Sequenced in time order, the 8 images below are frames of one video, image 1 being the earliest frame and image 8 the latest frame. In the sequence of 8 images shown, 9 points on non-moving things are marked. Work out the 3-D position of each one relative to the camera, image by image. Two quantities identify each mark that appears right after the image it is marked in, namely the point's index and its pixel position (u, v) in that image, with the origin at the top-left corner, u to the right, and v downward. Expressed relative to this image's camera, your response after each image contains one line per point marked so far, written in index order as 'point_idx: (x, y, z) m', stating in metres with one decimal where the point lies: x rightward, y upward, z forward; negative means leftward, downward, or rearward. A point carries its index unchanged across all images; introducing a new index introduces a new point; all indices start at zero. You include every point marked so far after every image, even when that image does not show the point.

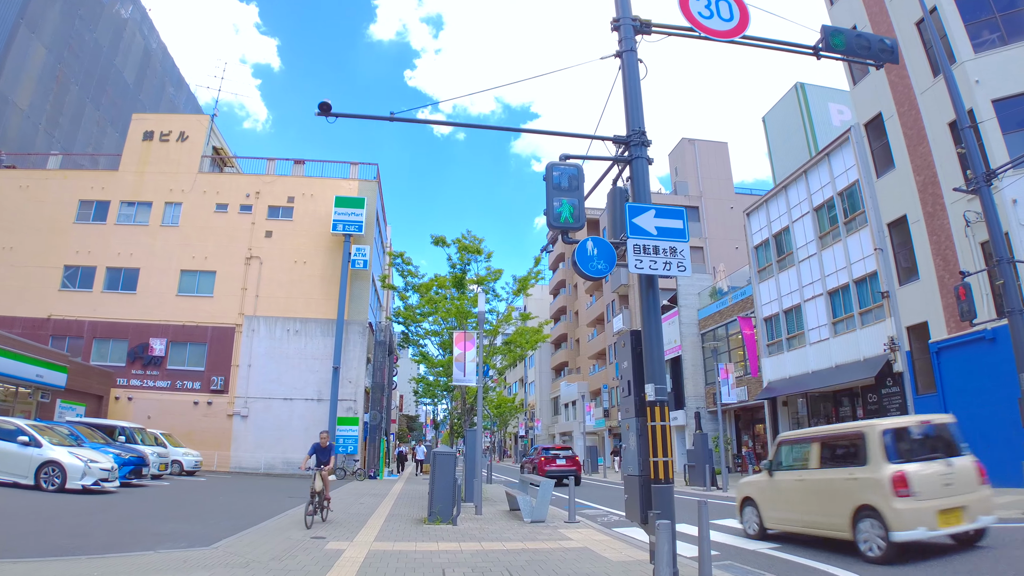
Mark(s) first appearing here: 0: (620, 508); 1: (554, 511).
0: (+2.6, -5.4, +14.6) m
1: (+1.0, -5.0, +13.2) m
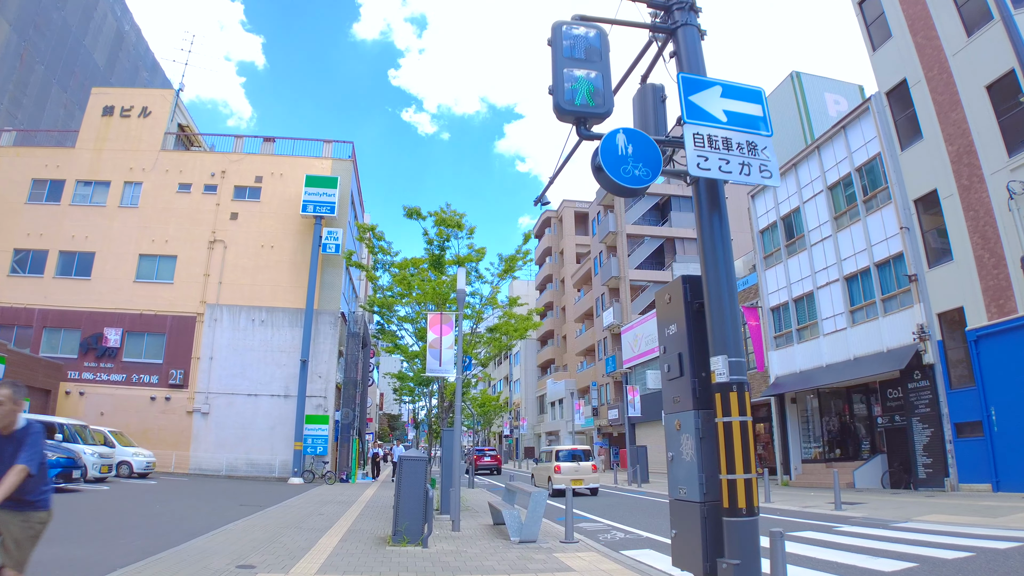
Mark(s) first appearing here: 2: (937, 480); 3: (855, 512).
0: (+2.3, -4.9, +12.5) m
1: (+0.7, -4.5, +11.1) m
2: (+11.2, -5.0, +15.7) m
3: (+7.0, -4.4, +12.0) m
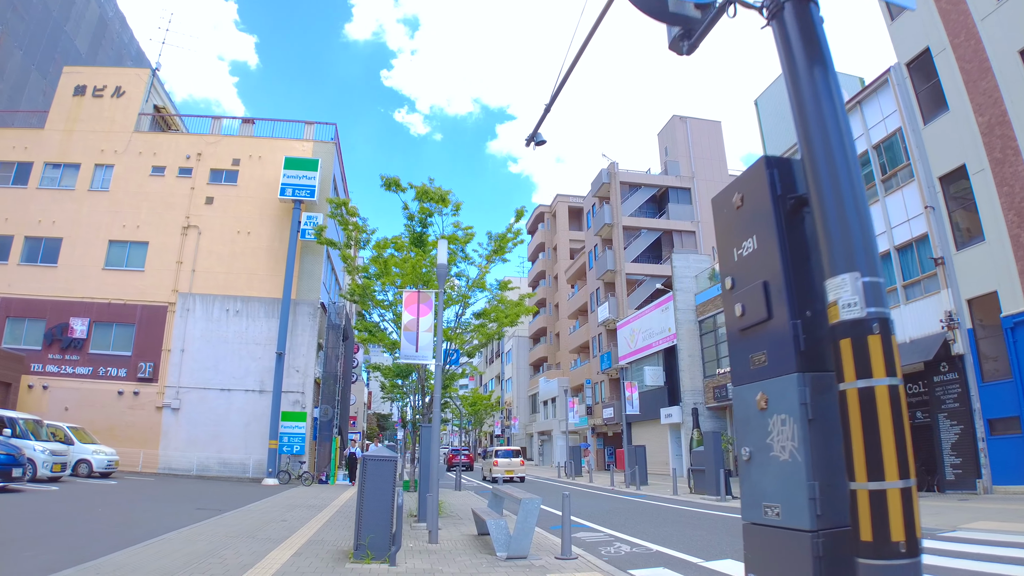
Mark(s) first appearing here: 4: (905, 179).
0: (+2.1, -4.4, +11.0) m
1: (+0.5, -4.0, +9.5) m
2: (+10.9, -4.6, +14.3) m
3: (+6.8, -4.0, +10.6) m
4: (+10.3, +2.7, +16.9) m
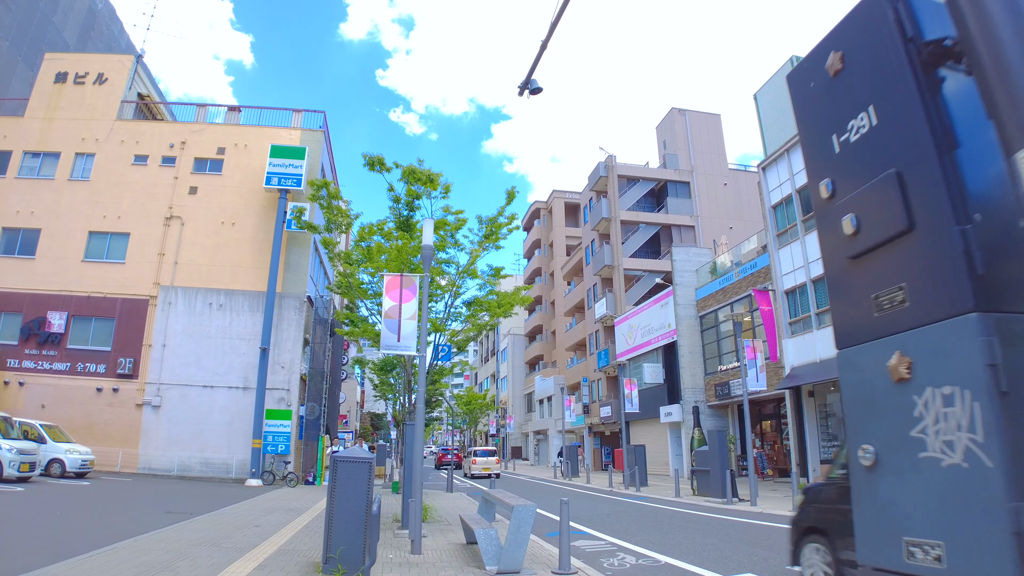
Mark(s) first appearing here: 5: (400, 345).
0: (+1.9, -4.2, +10.0) m
1: (+0.4, -3.7, +8.6) m
2: (+10.7, -4.4, +13.5) m
3: (+6.6, -3.8, +9.7) m
4: (+10.2, +3.0, +16.0) m
5: (-1.7, -0.9, +9.1) m
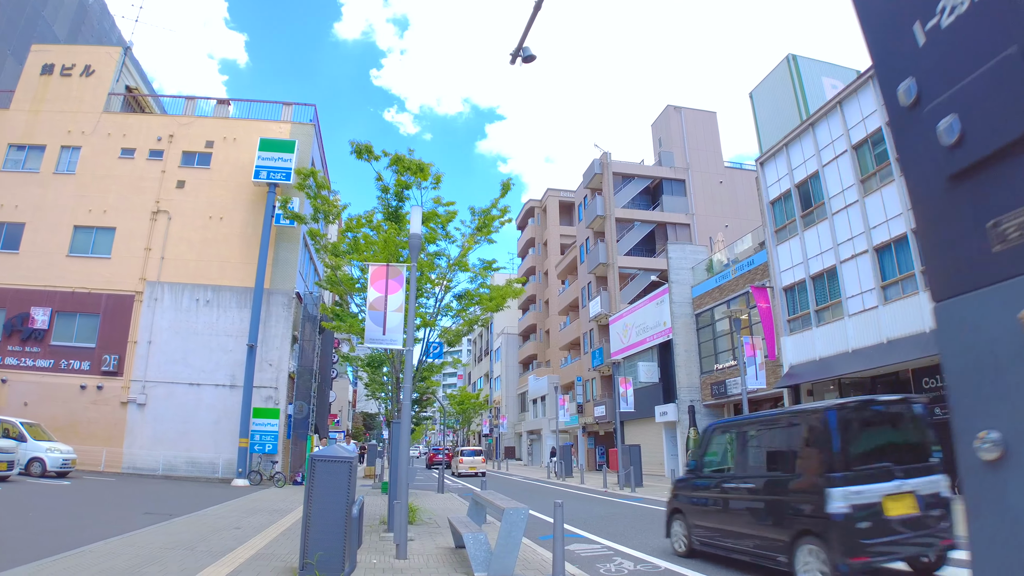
0: (+1.8, -4.1, +9.6) m
1: (+0.2, -3.6, +8.1) m
2: (+10.6, -4.3, +13.1) m
3: (+6.5, -3.7, +9.3) m
4: (+10.0, +3.0, +15.7) m
5: (-1.8, -0.7, +8.7) m
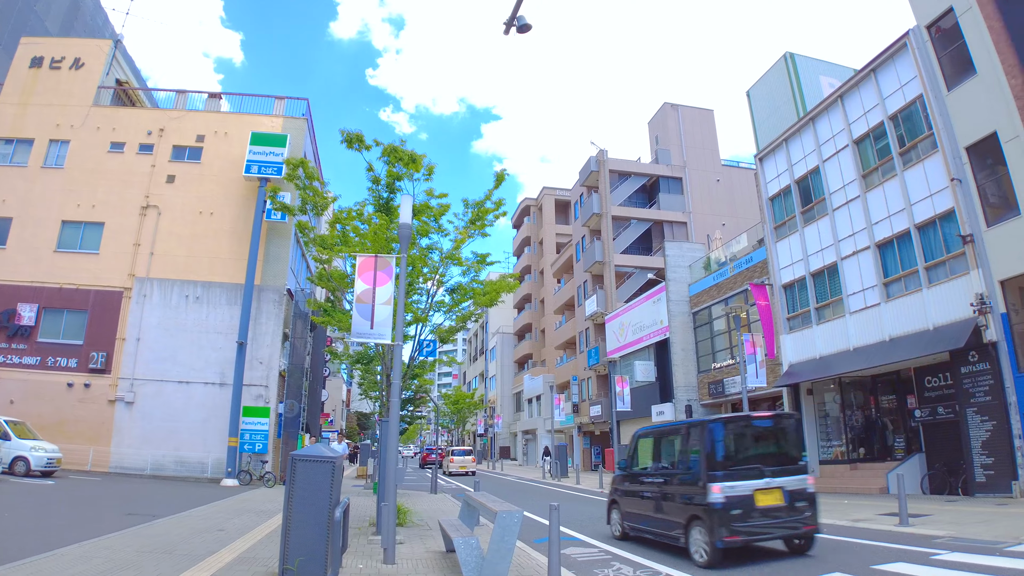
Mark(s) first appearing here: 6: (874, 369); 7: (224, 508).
0: (+1.7, -4.0, +9.3) m
1: (+0.1, -3.5, +7.8) m
2: (+10.5, -4.3, +12.9) m
3: (+6.4, -3.6, +9.0) m
4: (+9.9, +3.1, +15.4) m
5: (-1.9, -0.6, +8.3) m
6: (+9.6, -2.1, +15.9) m
7: (-6.7, -5.2, +14.0) m
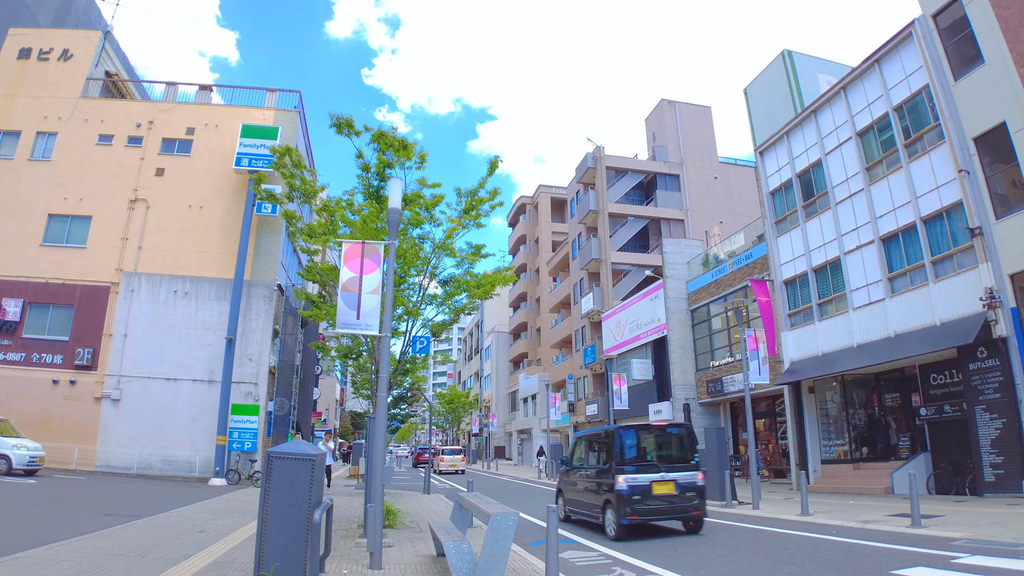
0: (+1.6, -3.8, +8.9) m
1: (+0.1, -3.4, +7.4) m
2: (+10.3, -4.1, +12.5) m
3: (+6.3, -3.5, +8.6) m
4: (+9.8, +3.2, +15.1) m
5: (-2.0, -0.5, +7.9) m
6: (+9.5, -2.0, +15.5) m
7: (-6.9, -5.0, +13.5) m
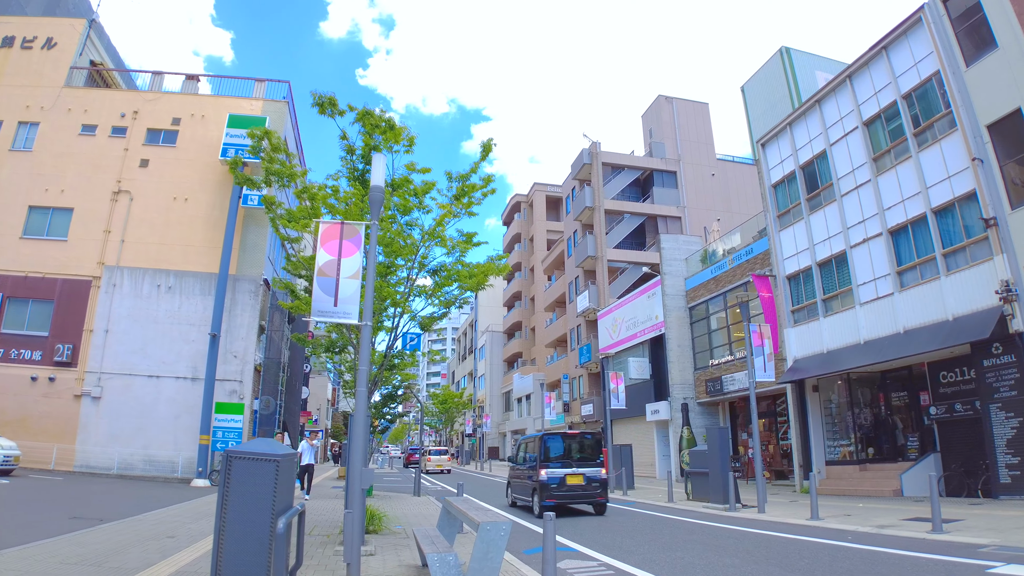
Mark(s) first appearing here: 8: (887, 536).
0: (+1.5, -3.6, +8.2) m
1: (0.0, -3.2, +6.7) m
2: (+10.2, -4.0, +11.9) m
3: (+6.2, -3.3, +8.0) m
4: (+9.7, +3.4, +14.5) m
5: (-2.1, -0.3, +7.2) m
6: (+9.3, -1.9, +15.0) m
7: (-7.0, -4.8, +12.8) m
8: (+5.4, -3.6, +8.7) m
